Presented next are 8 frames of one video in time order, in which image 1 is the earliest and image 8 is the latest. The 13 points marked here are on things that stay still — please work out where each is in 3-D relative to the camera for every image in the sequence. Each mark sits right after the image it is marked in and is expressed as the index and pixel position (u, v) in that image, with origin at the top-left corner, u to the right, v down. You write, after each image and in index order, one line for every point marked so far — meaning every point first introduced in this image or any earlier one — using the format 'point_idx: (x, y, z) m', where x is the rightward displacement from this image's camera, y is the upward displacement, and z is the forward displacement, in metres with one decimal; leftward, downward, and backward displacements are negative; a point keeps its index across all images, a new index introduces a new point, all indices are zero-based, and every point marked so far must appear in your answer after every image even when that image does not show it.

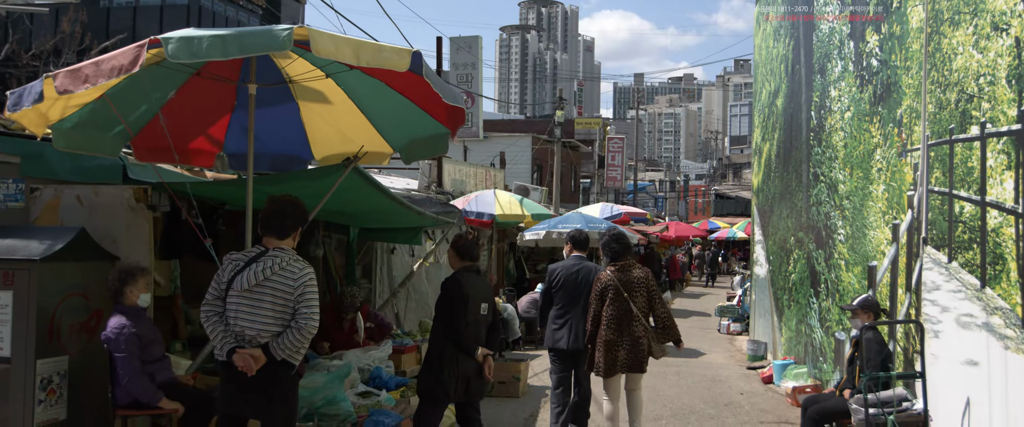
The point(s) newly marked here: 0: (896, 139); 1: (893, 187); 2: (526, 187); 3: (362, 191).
0: (+2.8, +0.5, +5.6) m
1: (+2.8, +0.2, +5.7) m
2: (+0.3, +0.7, +19.9) m
3: (-1.0, +0.2, +5.4) m
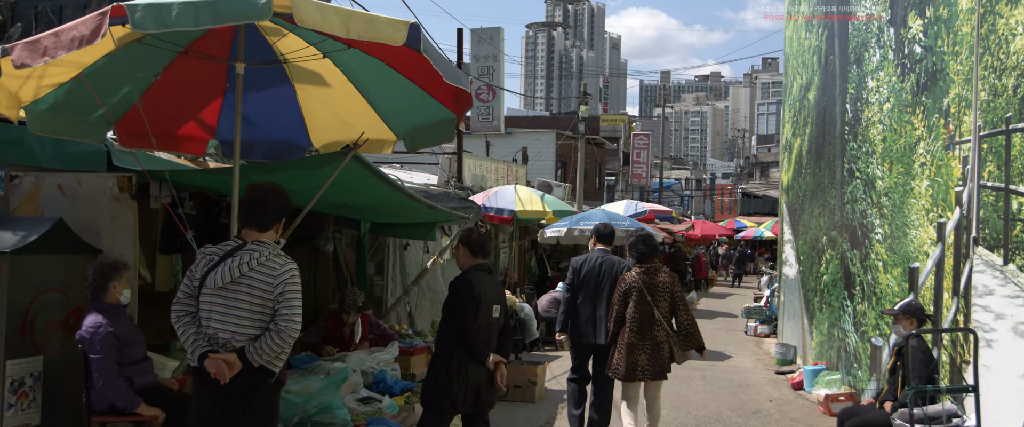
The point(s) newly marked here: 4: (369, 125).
0: (+2.9, +0.6, +5.1) m
1: (+2.9, +0.2, +5.2) m
2: (+0.9, +0.8, +19.5) m
3: (-0.9, +0.2, +5.0) m
4: (-0.9, +0.5, +4.7) m
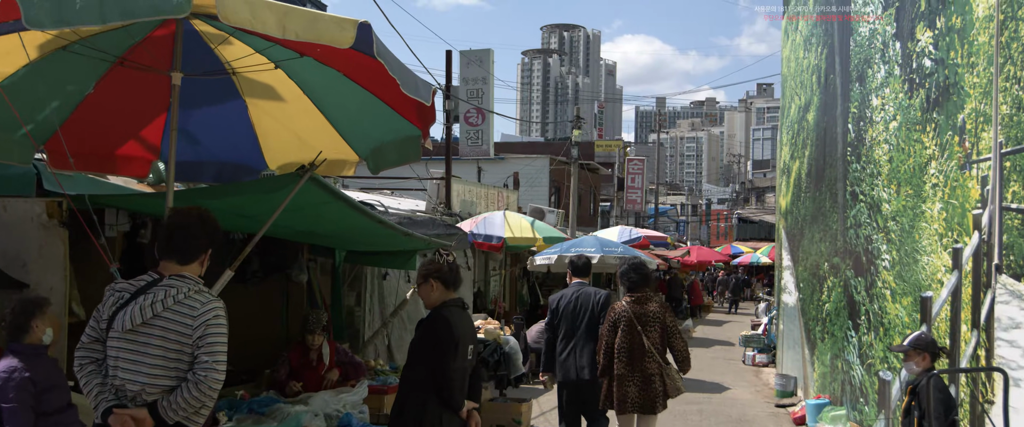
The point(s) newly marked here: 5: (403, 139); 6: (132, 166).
0: (+2.7, +0.4, +4.8) m
1: (+2.7, 0.0, +4.8) m
2: (+0.7, +0.1, +19.1) m
3: (-1.1, 0.0, +4.6) m
4: (-1.0, +0.4, +4.2) m
5: (-0.6, +0.4, +4.2) m
6: (-2.2, +0.3, +4.6) m
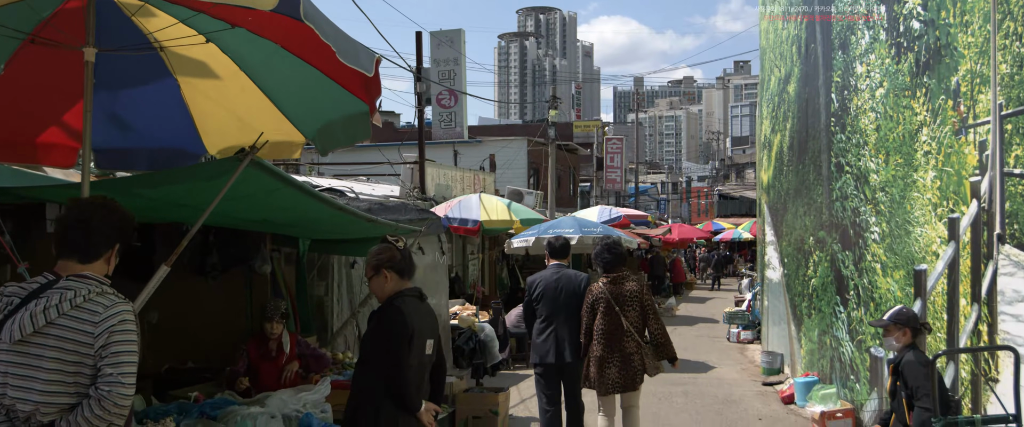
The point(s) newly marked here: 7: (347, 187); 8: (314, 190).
0: (+2.5, +0.6, +4.5) m
1: (+2.6, +0.2, +4.5) m
2: (+0.2, +0.5, +18.8) m
3: (-1.3, +0.1, +4.3) m
4: (-1.2, +0.4, +3.9) m
5: (-0.8, +0.5, +3.8) m
6: (-2.4, +0.3, +4.2) m
7: (-2.6, +0.4, +12.4) m
8: (-1.1, +0.1, +4.4) m
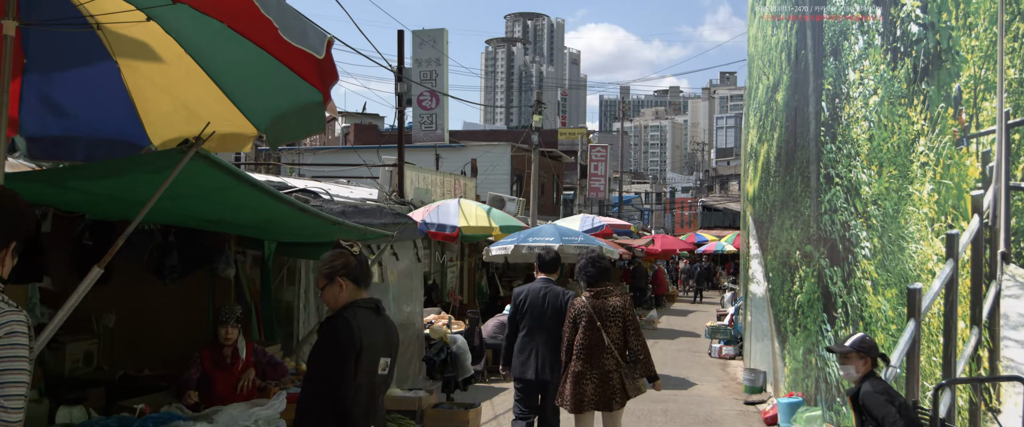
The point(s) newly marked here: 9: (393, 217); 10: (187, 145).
0: (+2.4, +0.5, +4.2) m
1: (+2.4, +0.1, +4.3) m
2: (-0.3, +0.4, +18.5) m
3: (-1.4, +0.1, +3.9) m
4: (-1.3, +0.4, +3.6) m
5: (-0.9, +0.5, +3.5) m
6: (-2.6, +0.3, +3.8) m
7: (-2.9, +0.4, +12.0) m
8: (-1.3, +0.1, +4.0) m
9: (-1.3, 0.0, +8.1) m
10: (-1.4, +0.3, +3.2) m
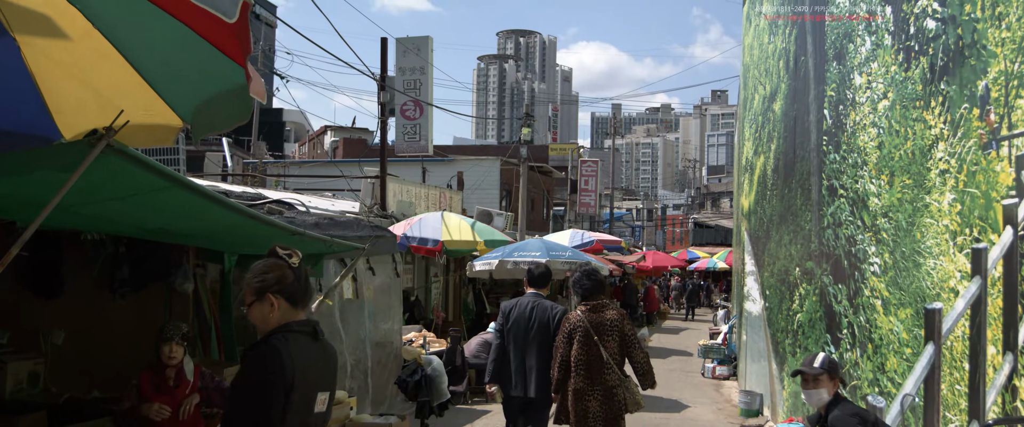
0: (+2.3, +0.4, +3.8) m
1: (+2.3, +0.1, +3.9) m
2: (-0.5, 0.0, +18.0) m
3: (-1.5, +0.1, +3.5) m
4: (-1.4, +0.4, +3.1) m
5: (-1.0, +0.4, +3.0) m
6: (-2.7, +0.3, +3.3) m
7: (-3.2, +0.2, +11.6) m
8: (-1.4, +0.1, +3.6) m
9: (-1.4, -0.2, +7.7) m
10: (-1.5, +0.3, +2.7) m
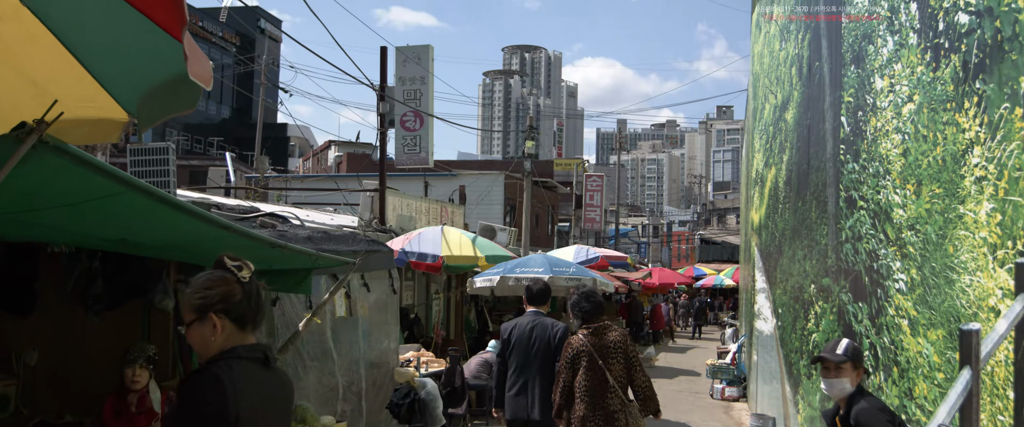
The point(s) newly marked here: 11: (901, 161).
0: (+2.3, +0.4, +3.5) m
1: (+2.3, 0.0, +3.5) m
2: (-0.5, -0.3, +17.7) m
3: (-1.5, +0.1, +3.1) m
4: (-1.5, +0.4, +2.8) m
5: (-1.1, +0.4, +2.7) m
6: (-2.7, +0.3, +3.0) m
7: (-3.1, 0.0, +11.2) m
8: (-1.4, +0.1, +3.2) m
9: (-1.4, -0.3, +7.3) m
10: (-1.5, +0.2, +2.4) m
11: (+2.5, +0.3, +4.9) m
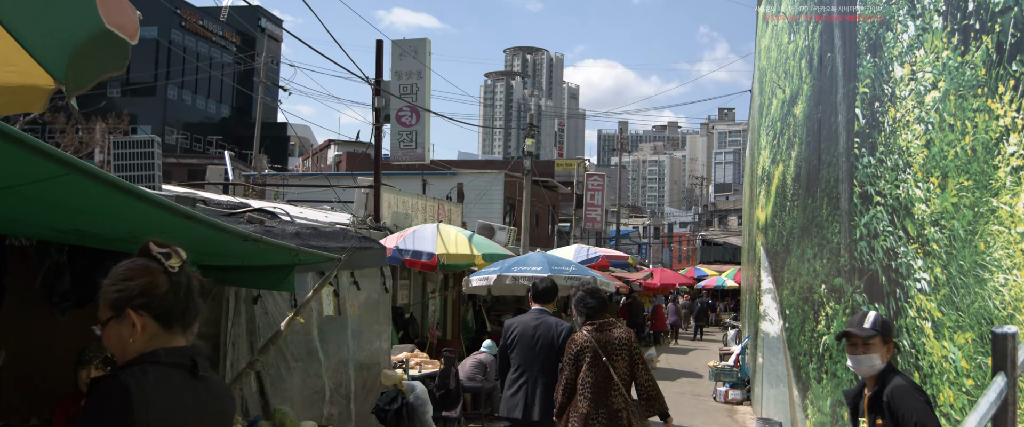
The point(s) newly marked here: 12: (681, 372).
0: (+2.2, +0.4, +3.1) m
1: (+2.2, +0.1, +3.2) m
2: (-0.5, -0.3, +17.4) m
3: (-1.6, +0.1, +2.8) m
4: (-1.5, +0.4, +2.4) m
5: (-1.1, +0.5, +2.4) m
6: (-2.7, +0.4, +2.7) m
7: (-3.1, 0.0, +10.9) m
8: (-1.4, +0.1, +2.9) m
9: (-1.5, -0.2, +7.0) m
10: (-1.5, +0.3, +2.1) m
11: (+2.5, +0.4, +4.6) m
12: (+3.5, -3.3, +16.1) m
